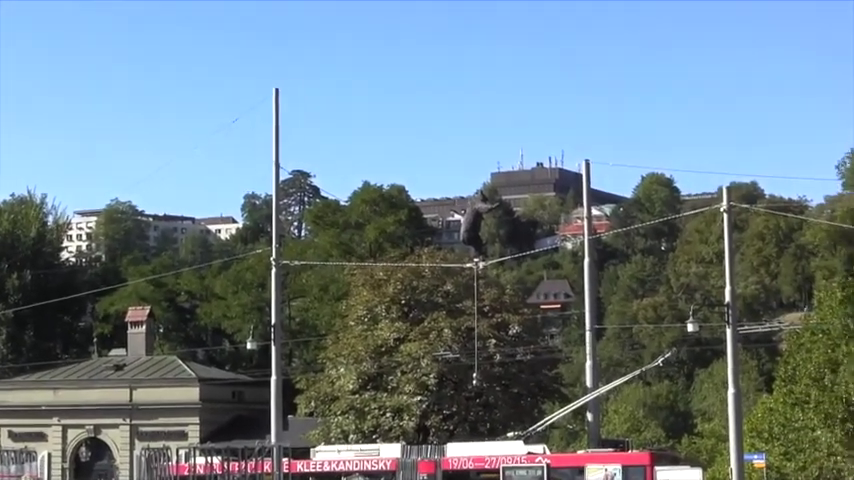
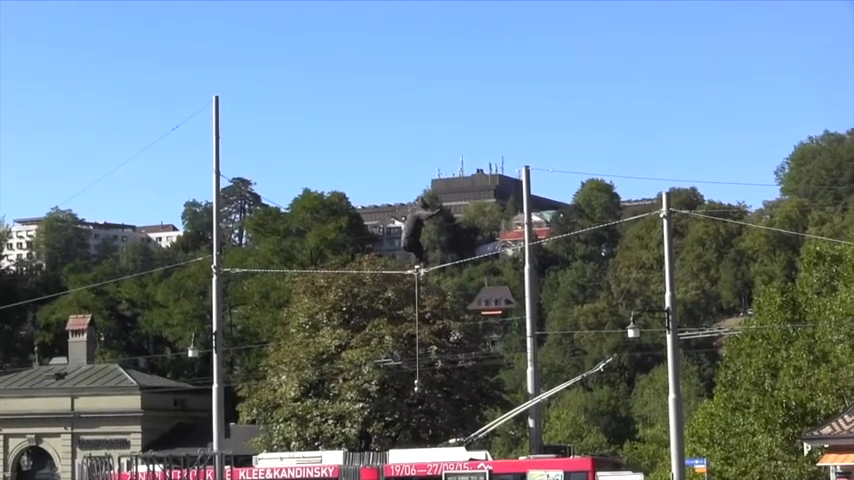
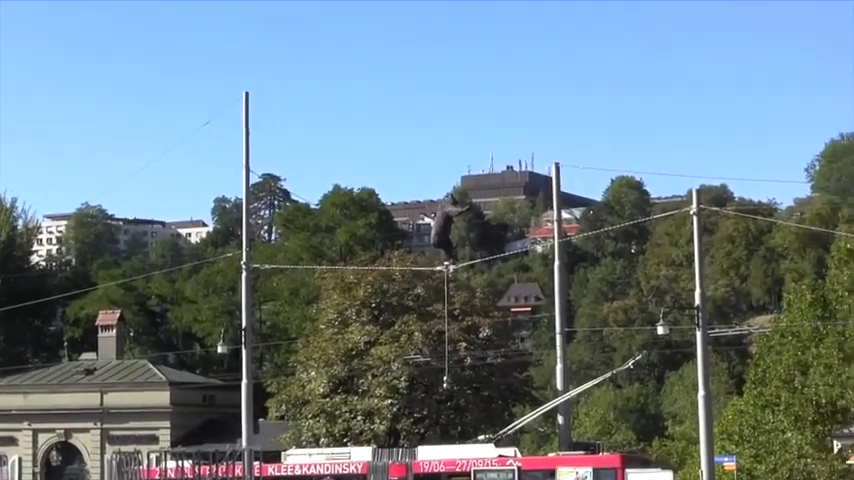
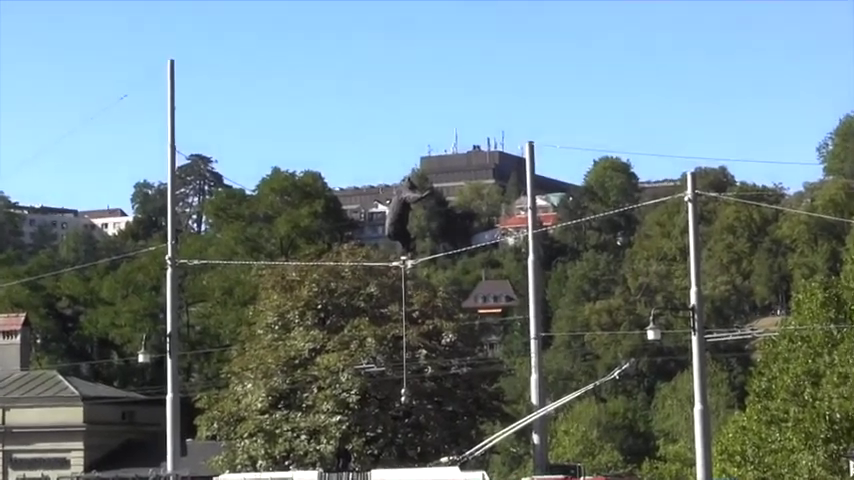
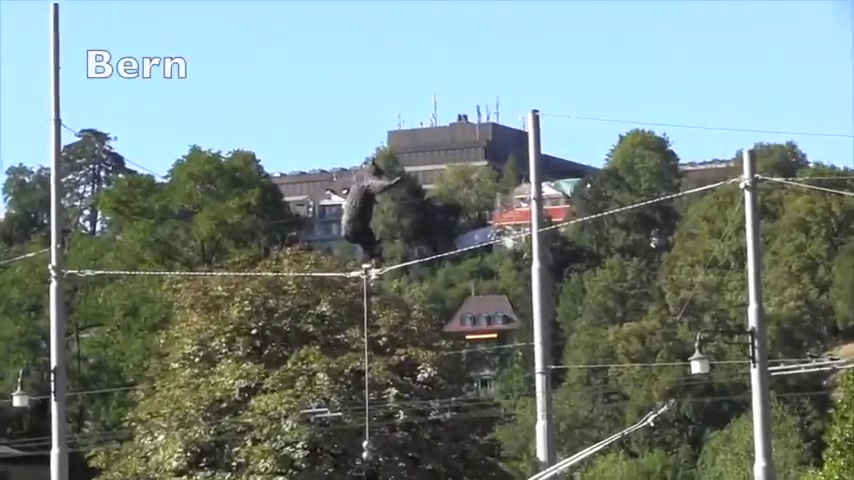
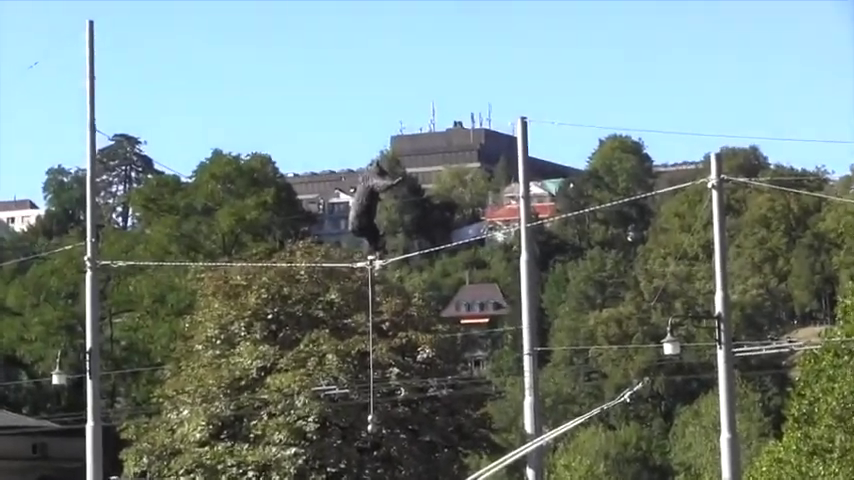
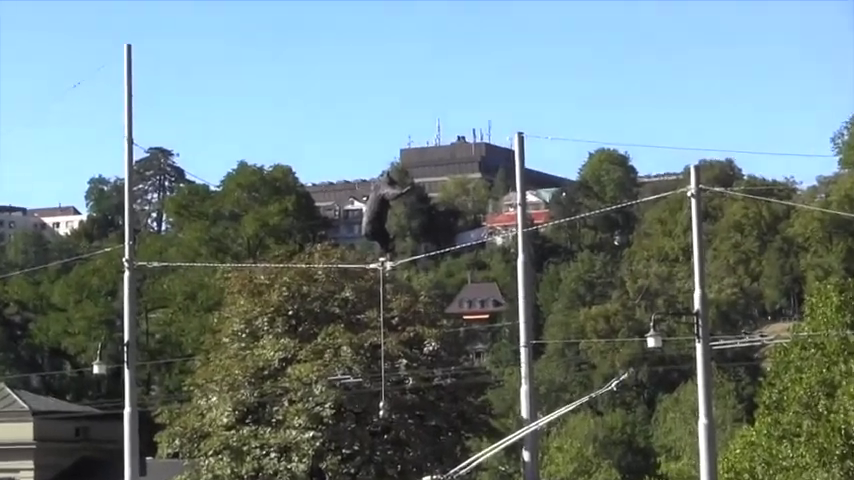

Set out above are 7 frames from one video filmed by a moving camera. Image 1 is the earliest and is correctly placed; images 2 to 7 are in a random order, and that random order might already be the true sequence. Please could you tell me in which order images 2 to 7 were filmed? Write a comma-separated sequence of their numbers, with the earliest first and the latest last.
3, 2, 4, 7, 6, 5
